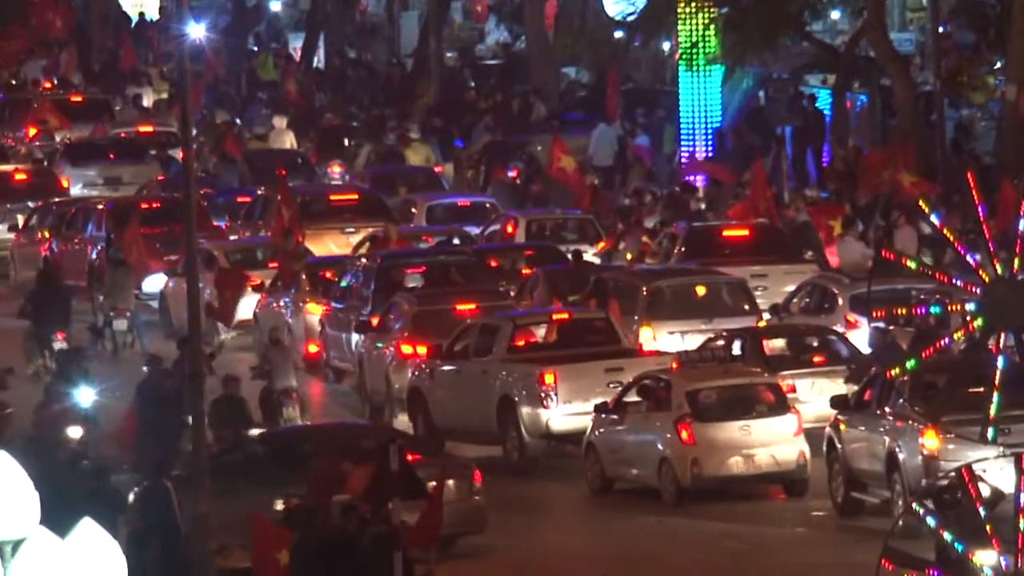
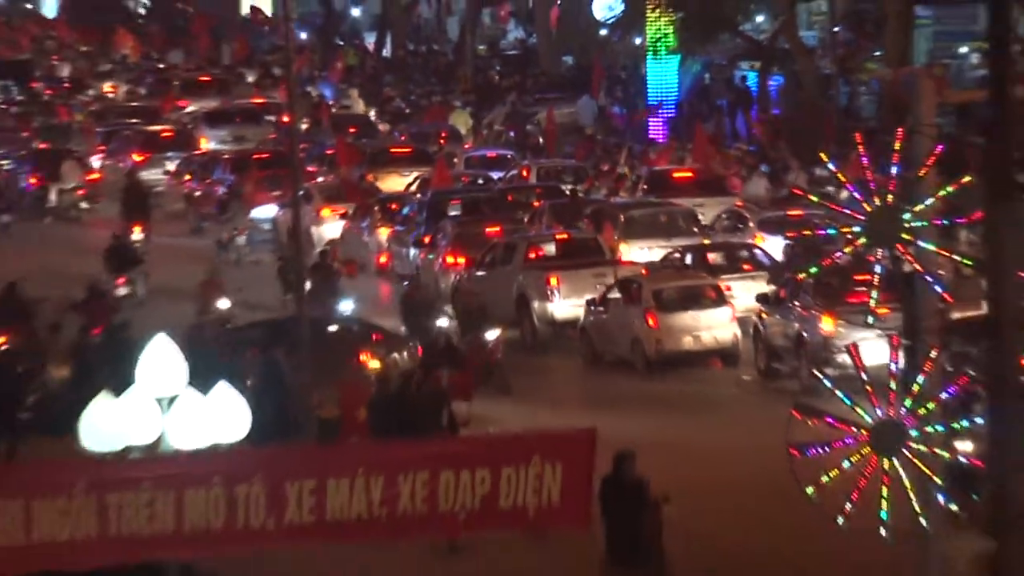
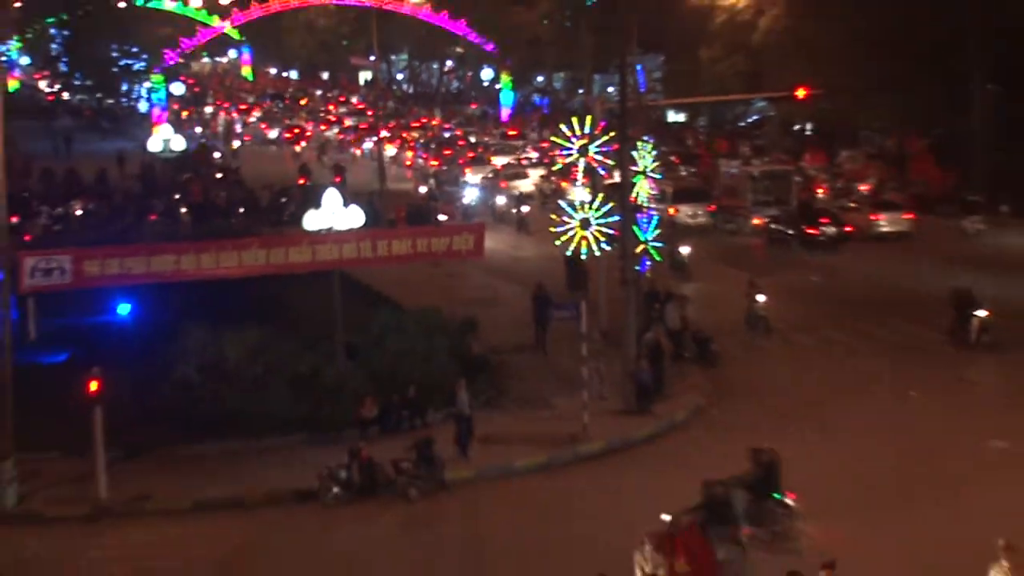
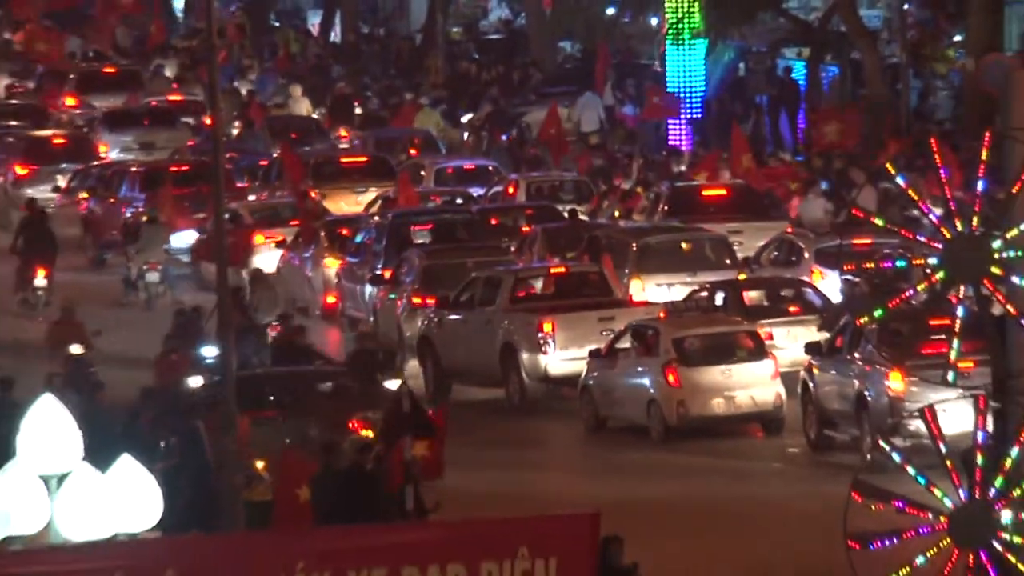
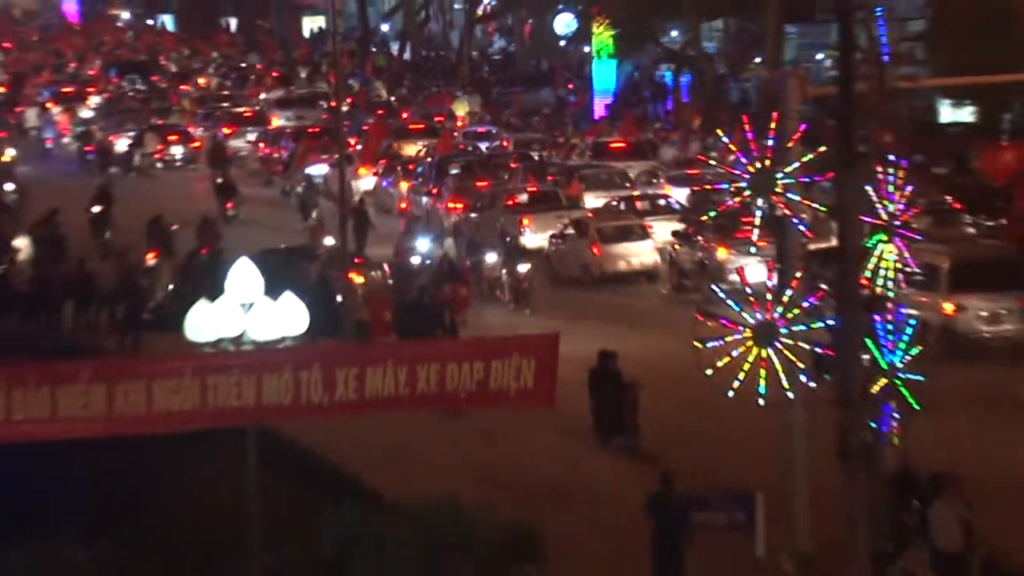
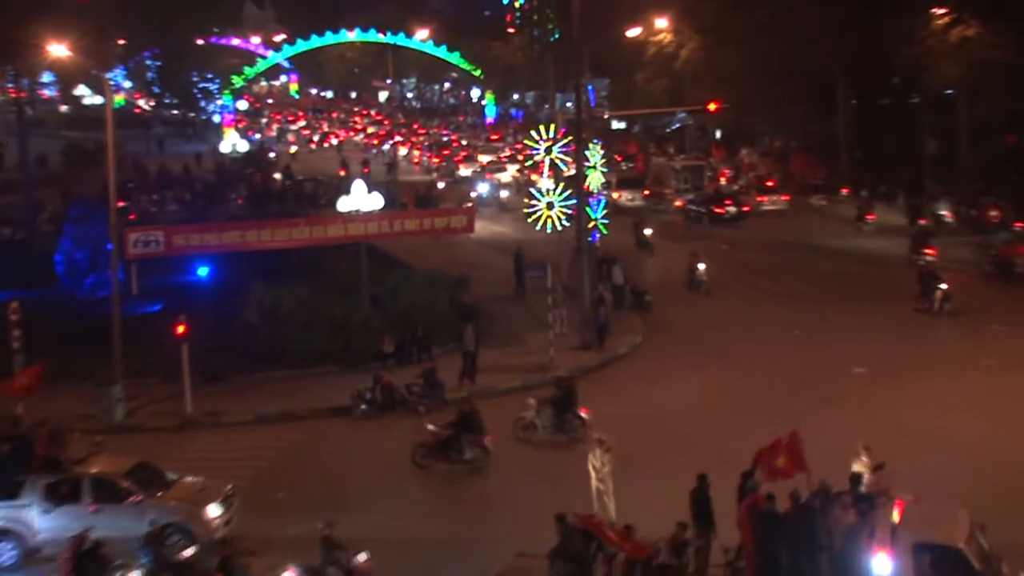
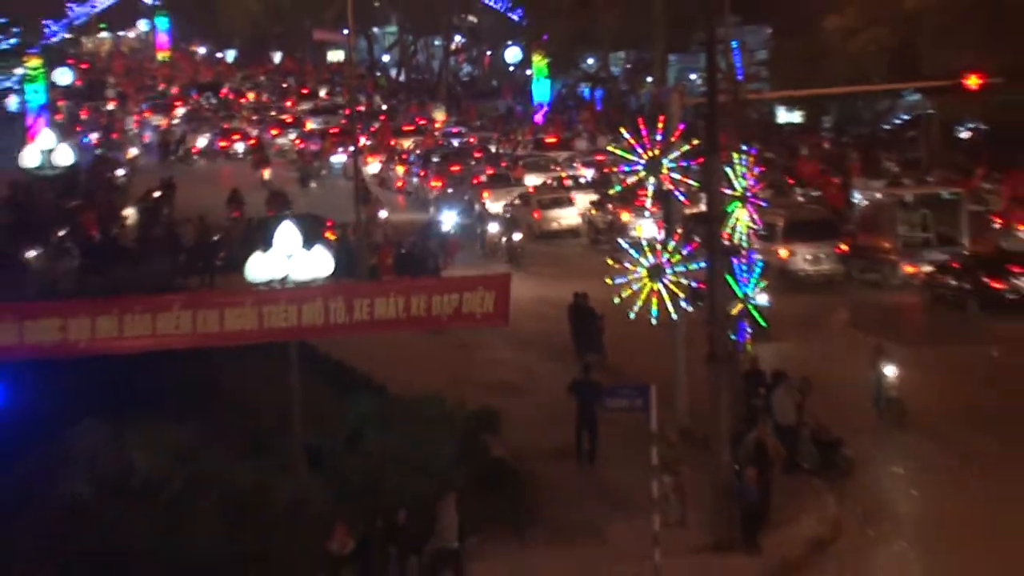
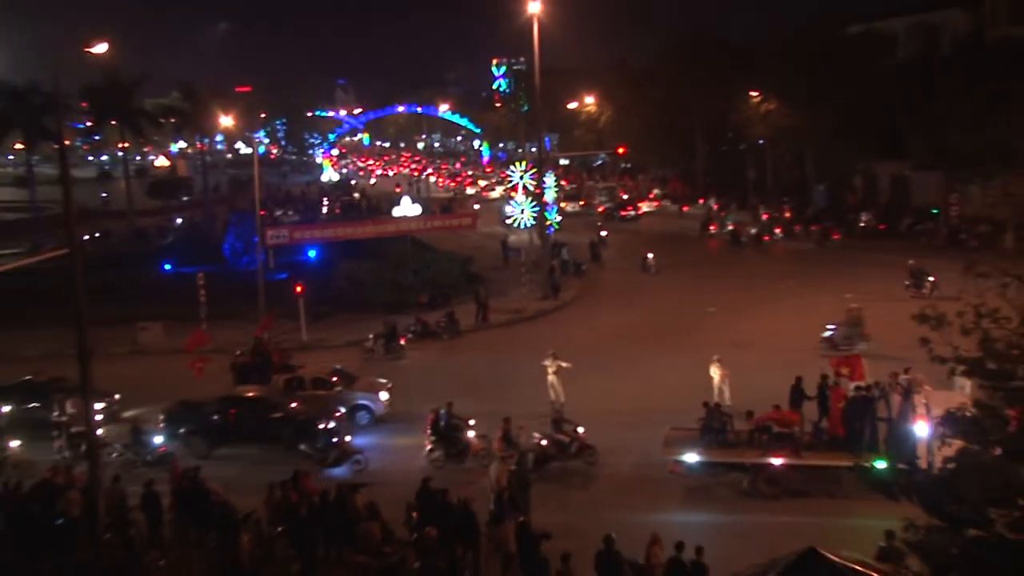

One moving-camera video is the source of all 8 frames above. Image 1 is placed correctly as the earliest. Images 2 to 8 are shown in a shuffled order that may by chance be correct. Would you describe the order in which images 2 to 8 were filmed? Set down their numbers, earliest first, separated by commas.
4, 2, 5, 7, 3, 6, 8
